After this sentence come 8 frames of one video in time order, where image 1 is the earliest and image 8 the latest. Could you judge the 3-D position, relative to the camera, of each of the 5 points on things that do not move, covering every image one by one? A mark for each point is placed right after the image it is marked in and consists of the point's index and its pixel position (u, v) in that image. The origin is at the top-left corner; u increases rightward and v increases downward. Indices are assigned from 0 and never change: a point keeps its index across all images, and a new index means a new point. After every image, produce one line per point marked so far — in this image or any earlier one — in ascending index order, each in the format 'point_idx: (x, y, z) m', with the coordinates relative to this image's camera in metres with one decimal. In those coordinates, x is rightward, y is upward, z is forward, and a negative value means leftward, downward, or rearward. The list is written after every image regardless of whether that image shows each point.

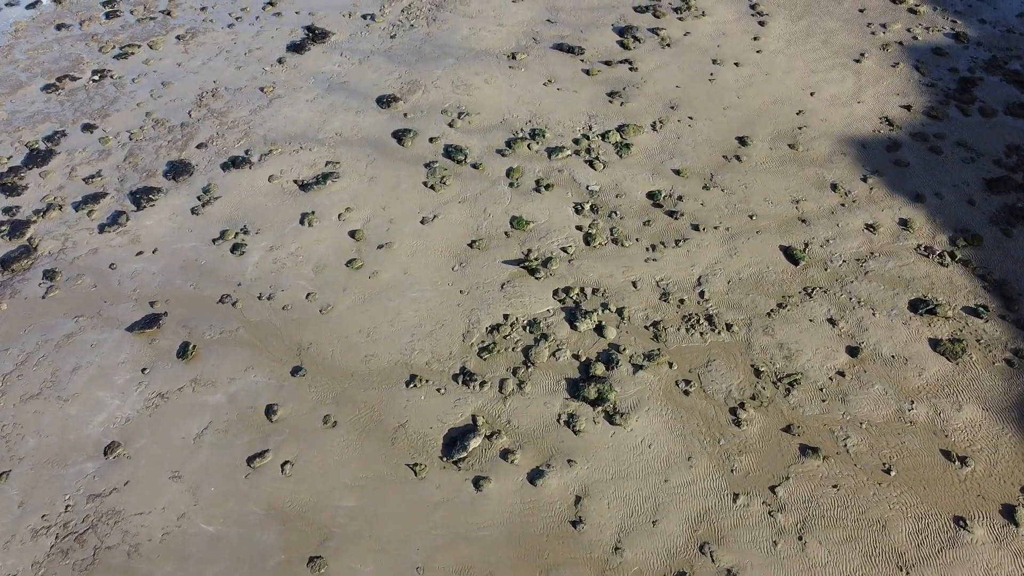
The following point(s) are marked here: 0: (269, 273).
0: (-2.3, +0.2, +7.8) m
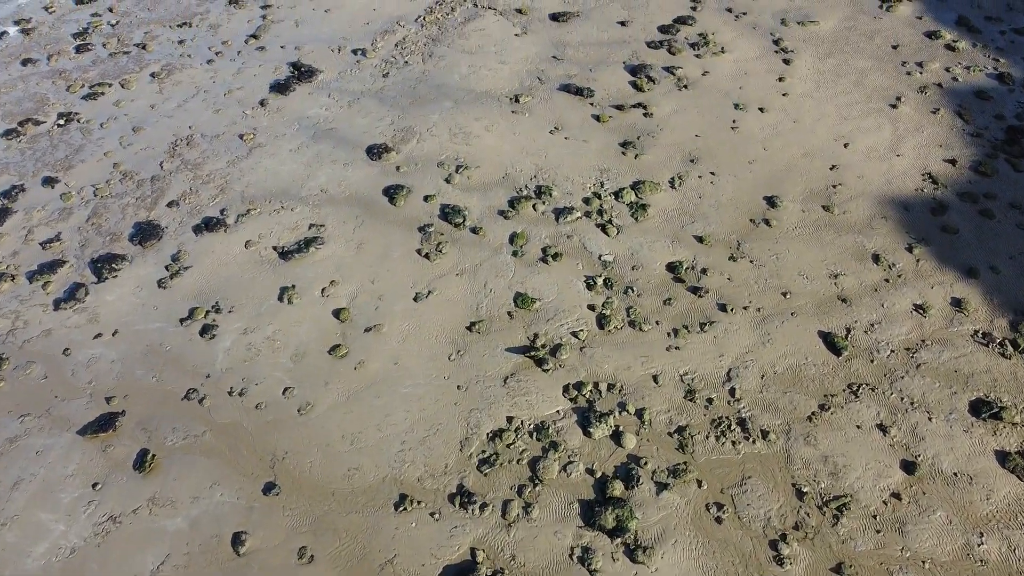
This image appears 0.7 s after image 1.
0: (-2.3, -0.6, +6.9) m
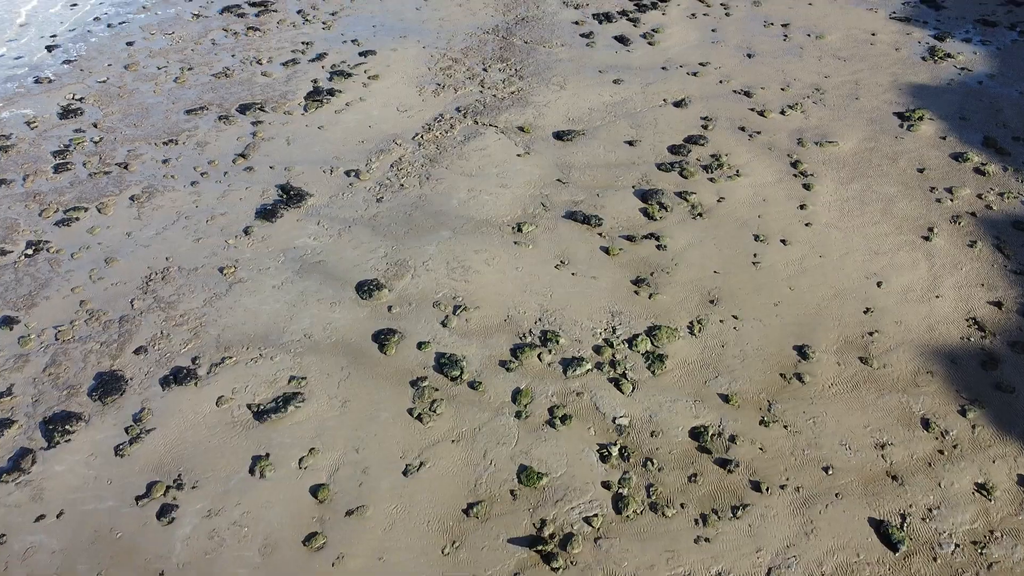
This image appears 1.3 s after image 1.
0: (-2.3, -2.0, +5.9) m
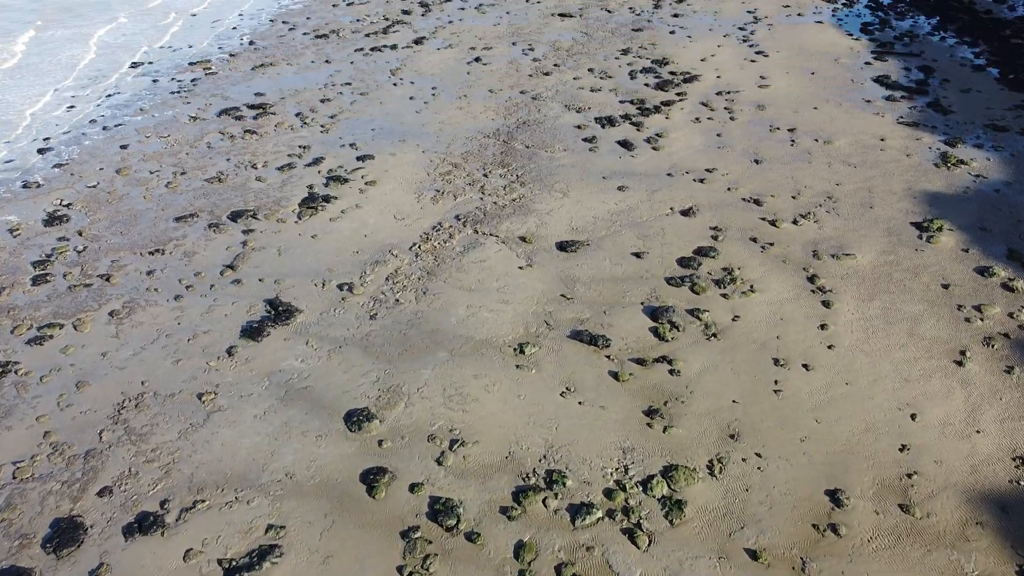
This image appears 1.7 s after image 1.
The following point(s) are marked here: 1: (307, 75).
0: (-2.3, -3.0, +5.1) m
1: (-4.2, +4.4, +16.7) m
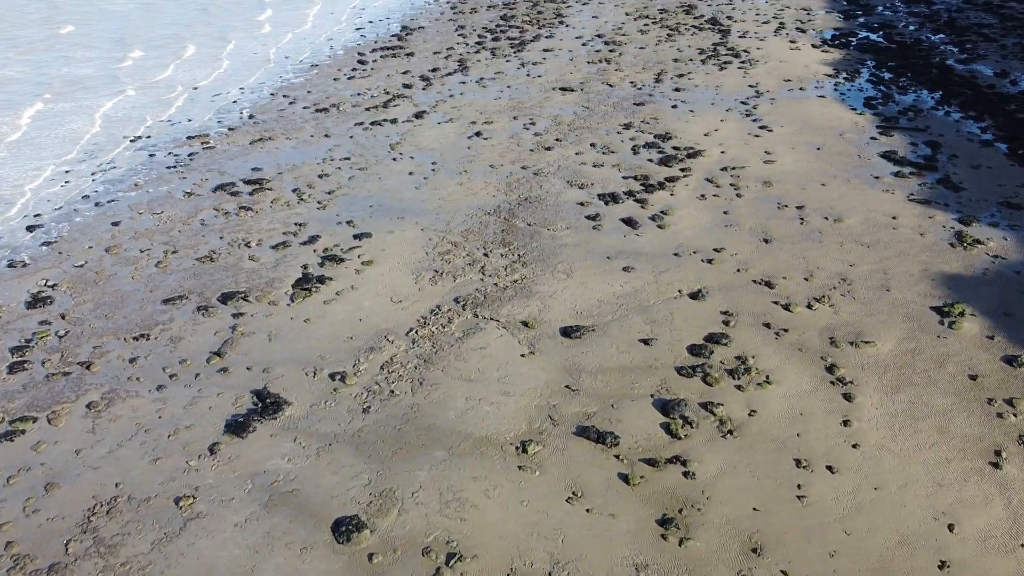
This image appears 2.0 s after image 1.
0: (-2.3, -3.6, +4.3) m
1: (-4.2, +2.8, +16.5) m
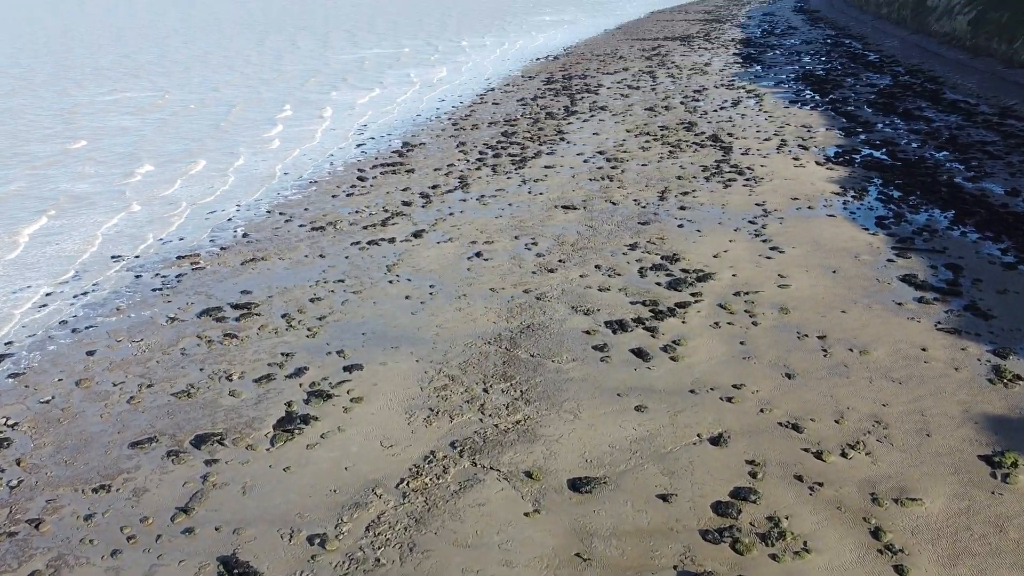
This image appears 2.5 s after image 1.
0: (-2.2, -4.5, +3.0) m
1: (-4.2, +0.3, +15.8) m
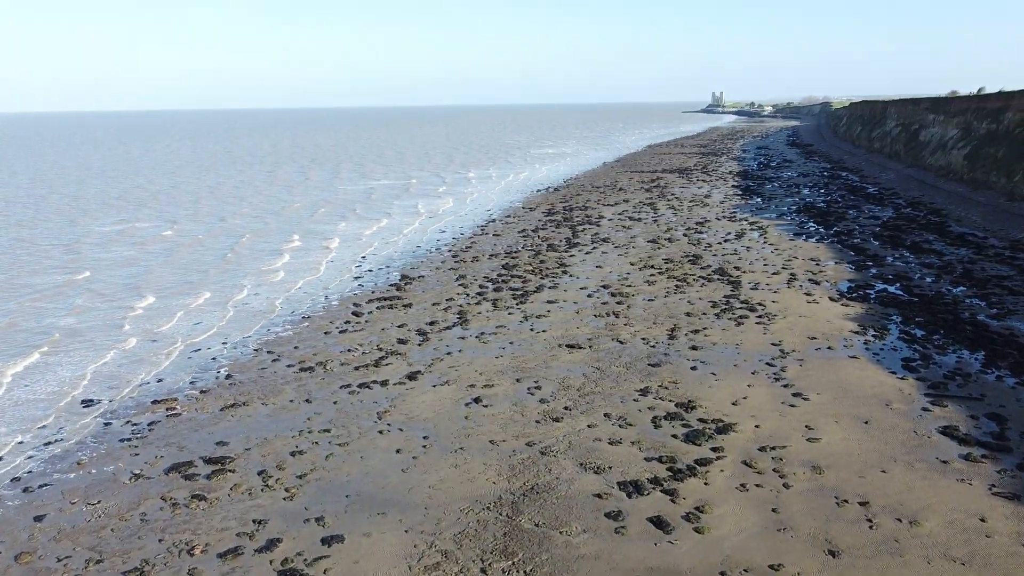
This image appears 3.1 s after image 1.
0: (-2.2, -5.2, +1.1) m
1: (-4.2, -2.4, +14.6) m
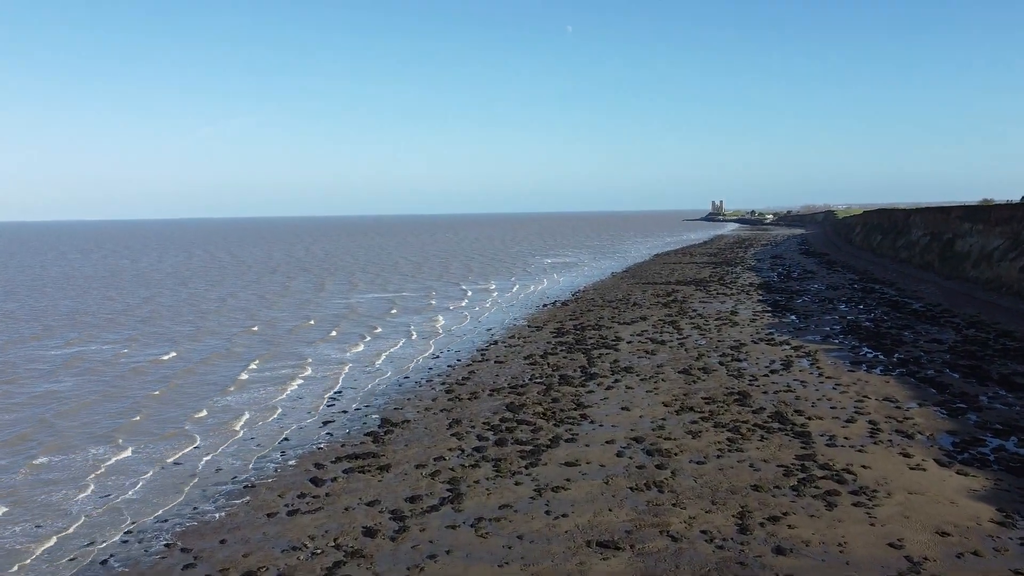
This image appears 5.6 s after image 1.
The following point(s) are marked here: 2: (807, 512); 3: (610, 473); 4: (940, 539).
0: (-2.1, -5.7, -4.4) m
1: (-4.0, -4.7, +9.3) m
2: (+5.1, -3.9, +13.9) m
3: (+2.0, -3.7, +16.3) m
4: (+6.7, -3.9, +12.6) m
